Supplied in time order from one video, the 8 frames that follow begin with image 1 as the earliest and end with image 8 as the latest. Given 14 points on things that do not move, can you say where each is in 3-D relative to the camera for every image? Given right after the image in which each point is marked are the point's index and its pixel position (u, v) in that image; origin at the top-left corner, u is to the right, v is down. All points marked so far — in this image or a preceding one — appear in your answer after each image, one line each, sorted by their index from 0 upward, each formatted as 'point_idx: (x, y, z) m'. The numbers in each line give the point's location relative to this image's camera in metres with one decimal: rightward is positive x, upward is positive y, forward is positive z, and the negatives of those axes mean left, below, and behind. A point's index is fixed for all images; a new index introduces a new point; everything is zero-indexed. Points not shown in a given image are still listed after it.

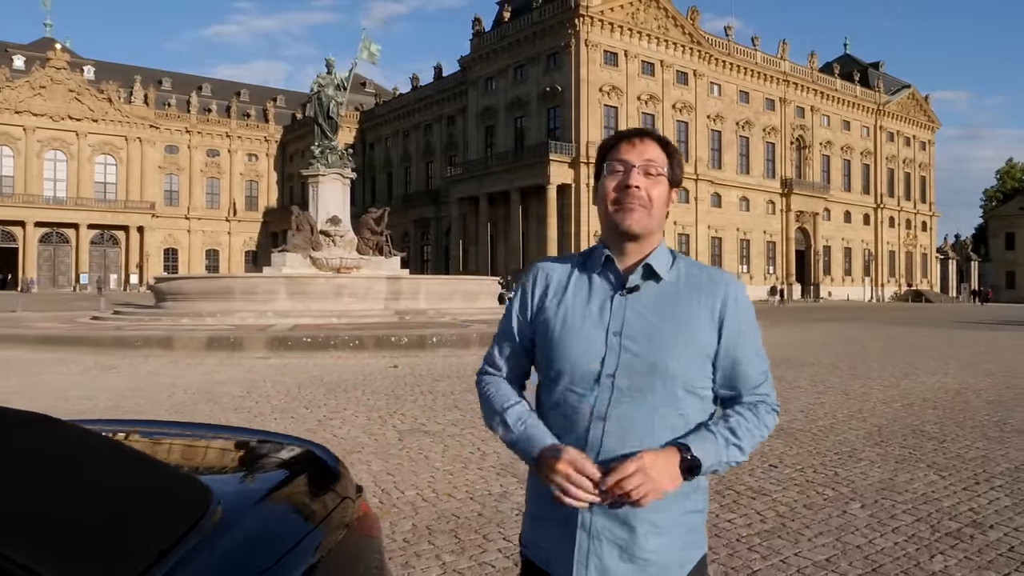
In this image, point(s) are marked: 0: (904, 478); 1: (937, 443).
0: (+3.2, -1.6, +6.5) m
1: (+4.3, -1.5, +8.0) m
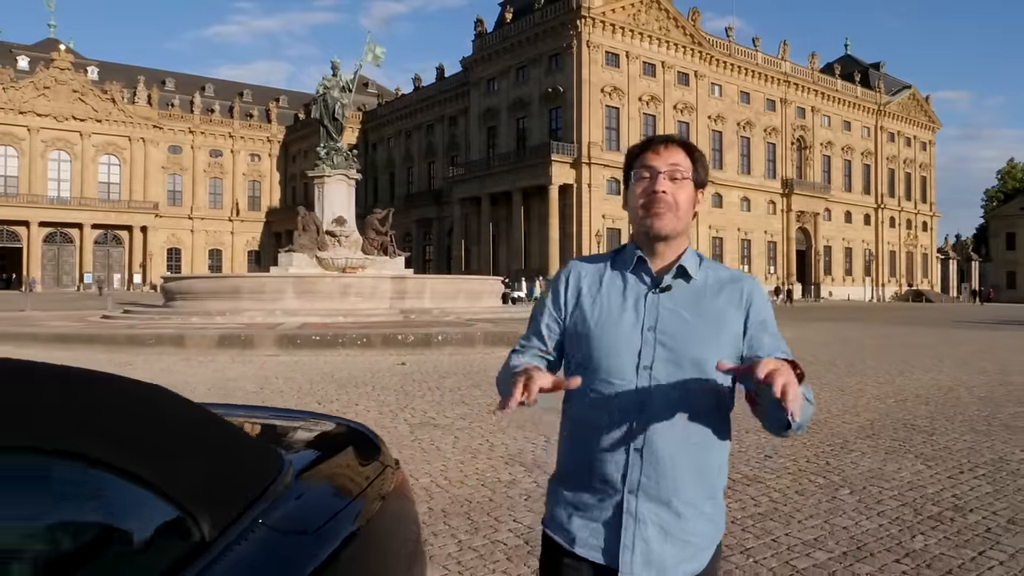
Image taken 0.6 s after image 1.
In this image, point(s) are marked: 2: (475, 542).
0: (+3.3, -1.5, +6.9) m
1: (+4.3, -1.5, +8.3) m
2: (-0.2, -1.5, +4.8) m
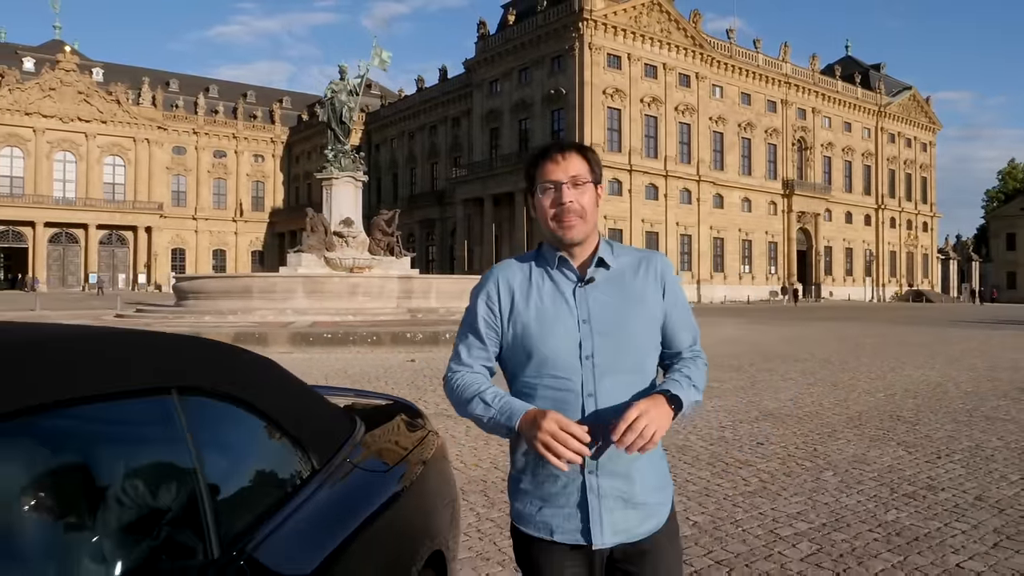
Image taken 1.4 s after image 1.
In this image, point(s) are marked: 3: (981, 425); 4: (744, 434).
0: (+3.4, -1.5, +7.4) m
1: (+4.4, -1.5, +8.9) m
2: (-0.2, -1.5, +5.3) m
3: (+5.3, -1.5, +9.0) m
4: (+2.4, -1.5, +8.1) m
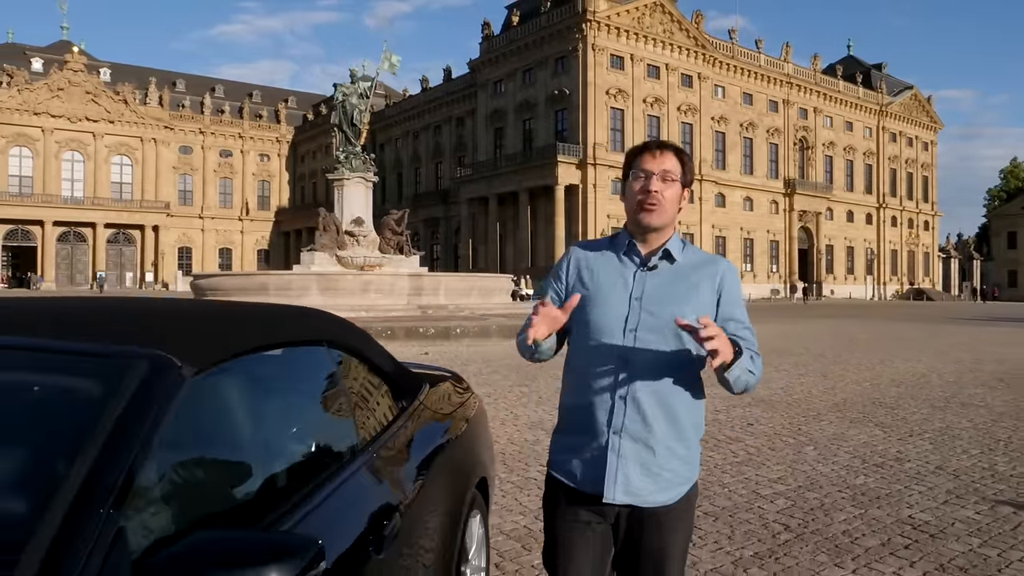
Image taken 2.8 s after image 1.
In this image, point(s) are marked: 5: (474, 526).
0: (+3.5, -1.5, +8.2) m
1: (+4.6, -1.5, +9.7) m
2: (0.0, -1.5, +6.1) m
3: (+5.4, -1.5, +9.7) m
4: (+2.5, -1.4, +8.9) m
5: (-0.2, -1.0, +3.4) m
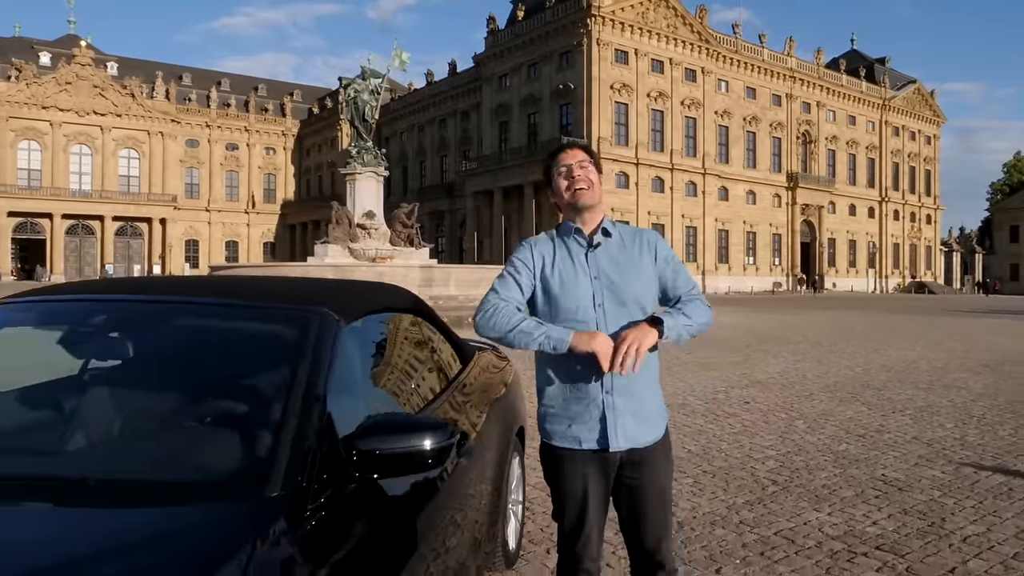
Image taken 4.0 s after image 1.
0: (+3.7, -1.4, +8.9) m
1: (+4.8, -1.3, +10.4) m
2: (+0.2, -1.4, +6.9) m
3: (+5.6, -1.3, +10.5) m
4: (+2.7, -1.3, +9.6) m
5: (0.0, -0.9, +4.1) m
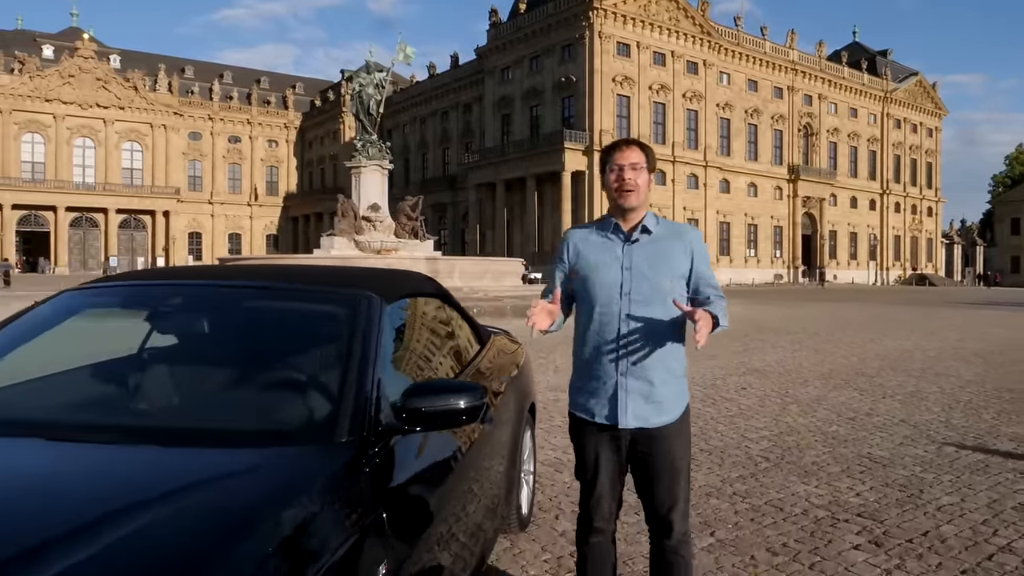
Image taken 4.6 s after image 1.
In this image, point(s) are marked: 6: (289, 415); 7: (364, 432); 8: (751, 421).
0: (+3.8, -1.2, +9.3) m
1: (+4.9, -1.2, +10.8) m
2: (+0.2, -1.3, +7.3) m
3: (+5.7, -1.2, +10.9) m
4: (+2.8, -1.2, +10.0) m
5: (+0.1, -0.9, +4.5) m
6: (-0.7, -0.4, +2.5) m
7: (-0.4, -0.4, +2.4) m
8: (+2.3, -1.3, +7.5) m
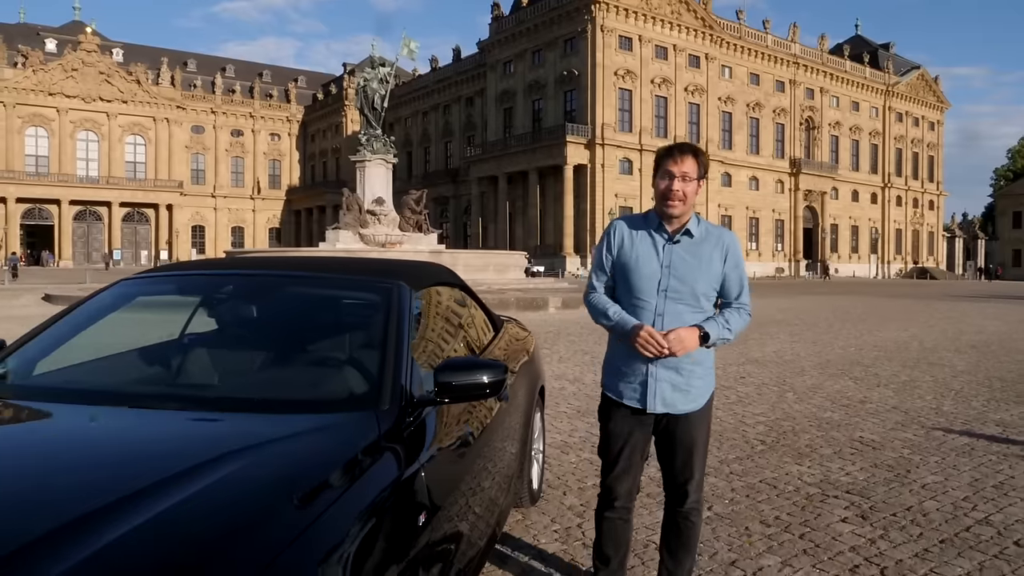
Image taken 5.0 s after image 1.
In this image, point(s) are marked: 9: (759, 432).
0: (+3.8, -1.2, +9.6) m
1: (+4.9, -1.1, +11.1) m
2: (+0.3, -1.2, +7.6) m
3: (+5.8, -1.1, +11.2) m
4: (+2.9, -1.1, +10.3) m
5: (+0.1, -0.8, +4.8) m
6: (-0.6, -0.3, +2.8) m
7: (-0.4, -0.4, +2.7) m
8: (+2.4, -1.2, +7.8) m
9: (+2.1, -1.2, +6.8) m
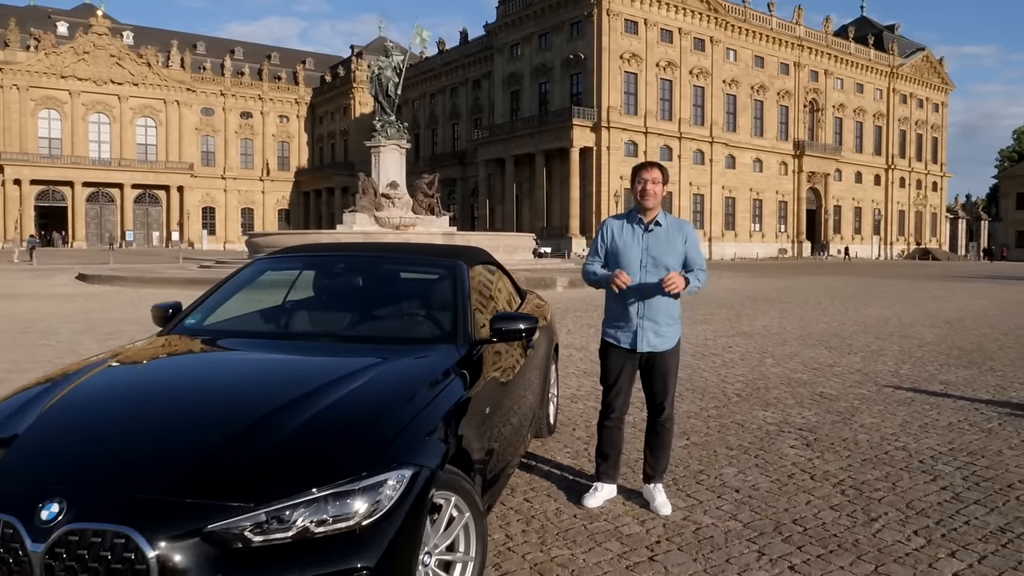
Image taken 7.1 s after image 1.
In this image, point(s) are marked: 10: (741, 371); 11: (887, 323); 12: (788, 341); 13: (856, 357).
0: (+4.0, -0.9, +10.9) m
1: (+5.1, -0.8, +12.4) m
2: (+0.5, -0.9, +8.9) m
3: (+6.0, -0.8, +12.4) m
4: (+3.1, -0.8, +11.6) m
5: (+0.3, -0.6, +6.1) m
6: (-0.5, -0.2, +4.1) m
7: (-0.2, -0.3, +4.0) m
8: (+2.5, -0.9, +9.1) m
9: (+2.3, -1.0, +8.1) m
10: (+2.6, -1.0, +9.0) m
11: (+7.0, -0.7, +14.9) m
12: (+4.2, -0.8, +12.0) m
13: (+4.5, -0.9, +10.3) m
